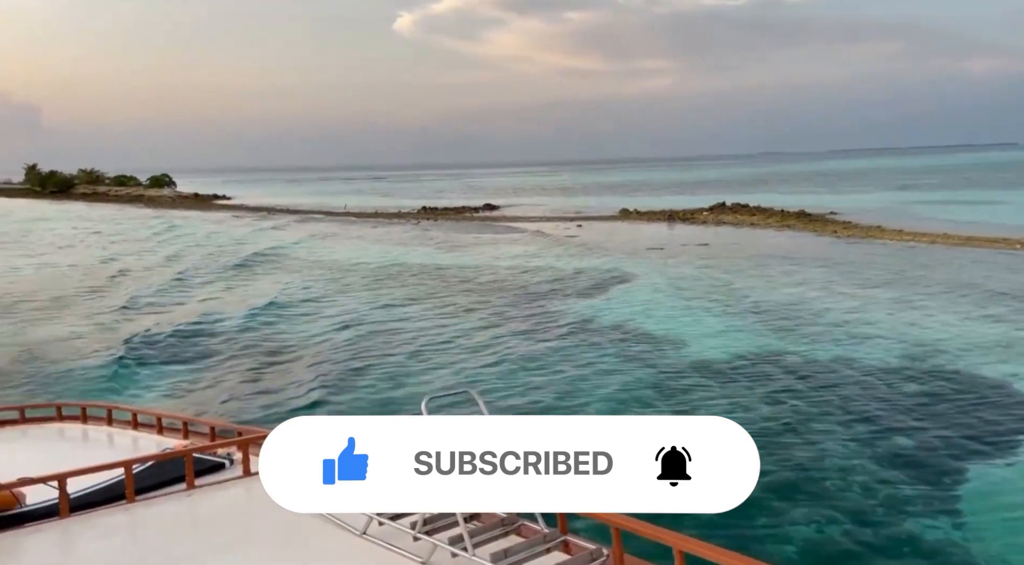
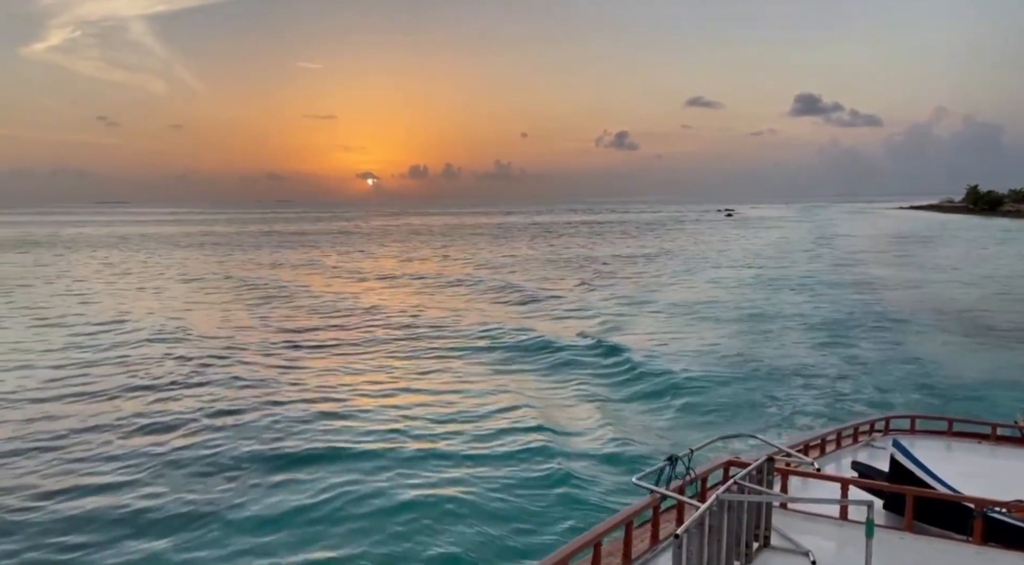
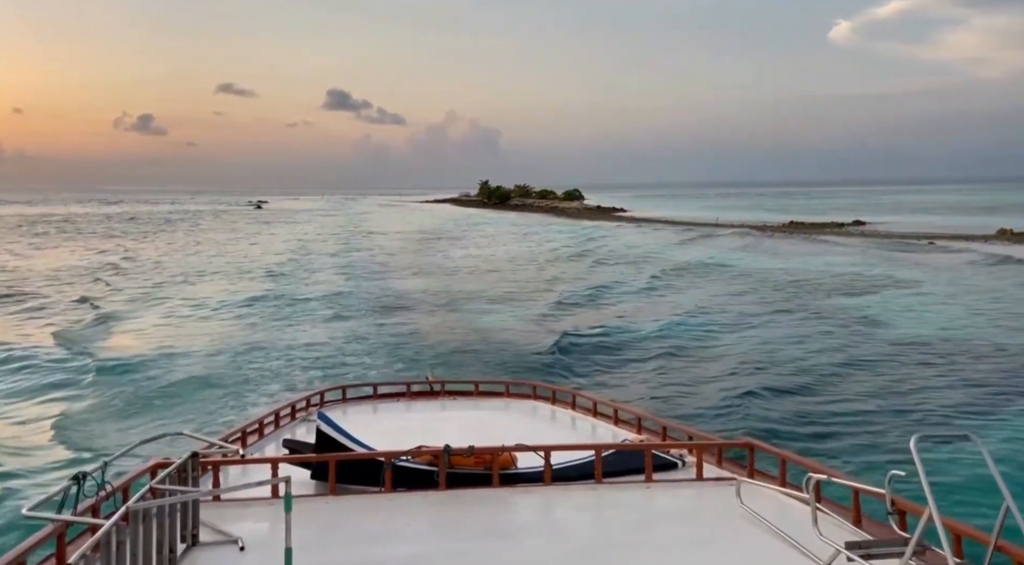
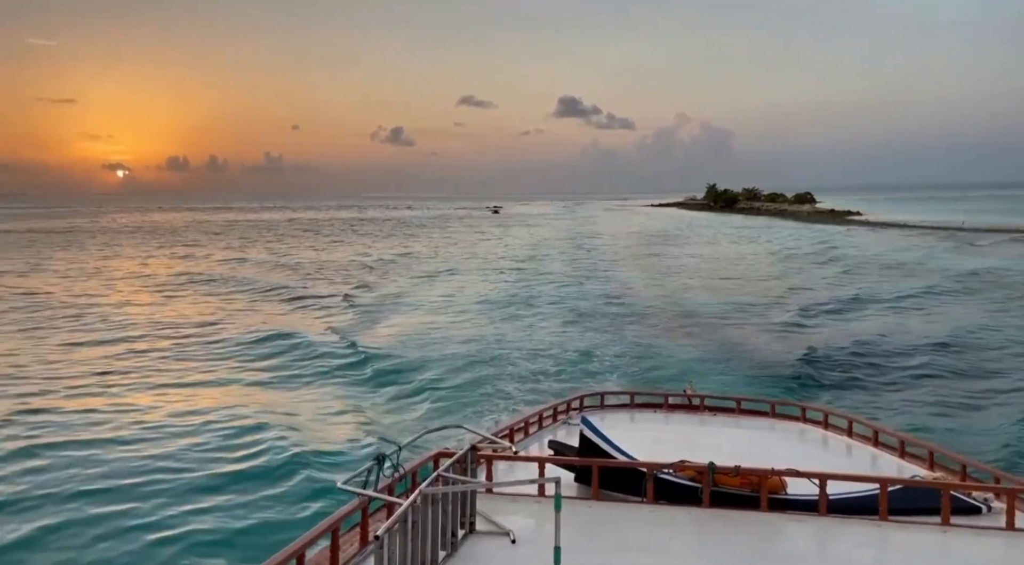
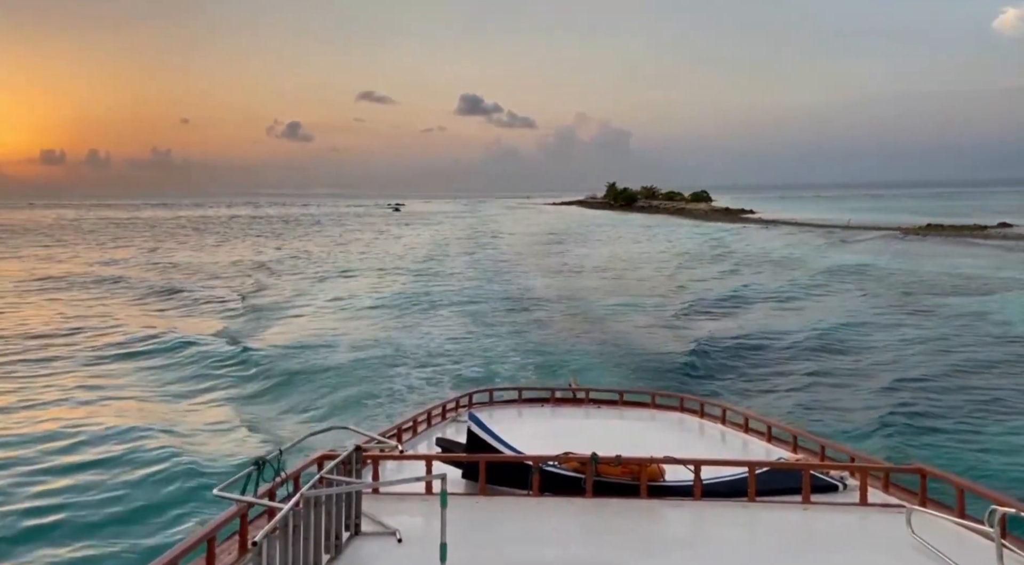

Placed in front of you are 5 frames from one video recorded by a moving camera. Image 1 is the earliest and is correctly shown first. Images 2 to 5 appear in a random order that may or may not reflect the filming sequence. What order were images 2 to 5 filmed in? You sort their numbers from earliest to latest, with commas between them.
3, 5, 4, 2
